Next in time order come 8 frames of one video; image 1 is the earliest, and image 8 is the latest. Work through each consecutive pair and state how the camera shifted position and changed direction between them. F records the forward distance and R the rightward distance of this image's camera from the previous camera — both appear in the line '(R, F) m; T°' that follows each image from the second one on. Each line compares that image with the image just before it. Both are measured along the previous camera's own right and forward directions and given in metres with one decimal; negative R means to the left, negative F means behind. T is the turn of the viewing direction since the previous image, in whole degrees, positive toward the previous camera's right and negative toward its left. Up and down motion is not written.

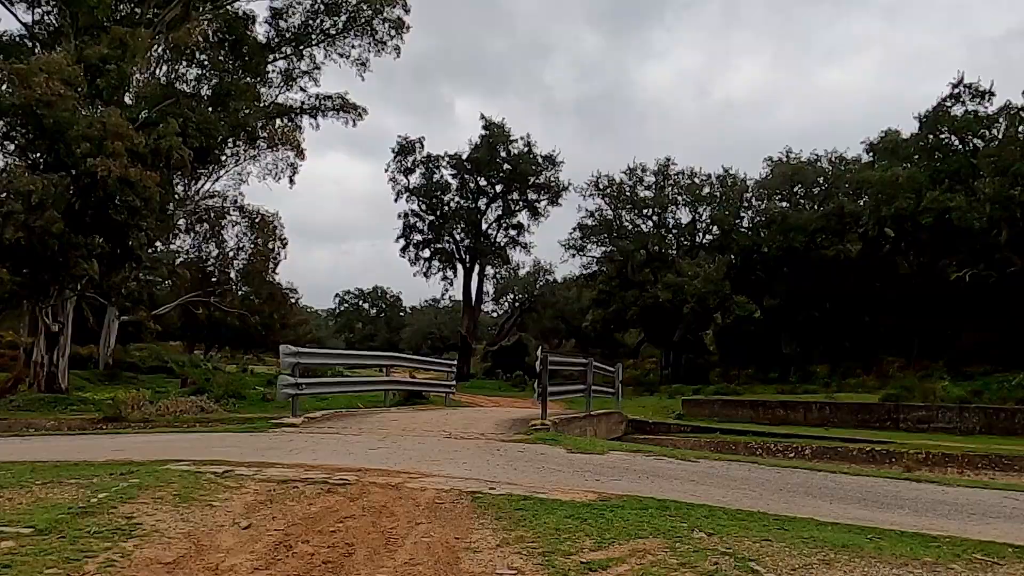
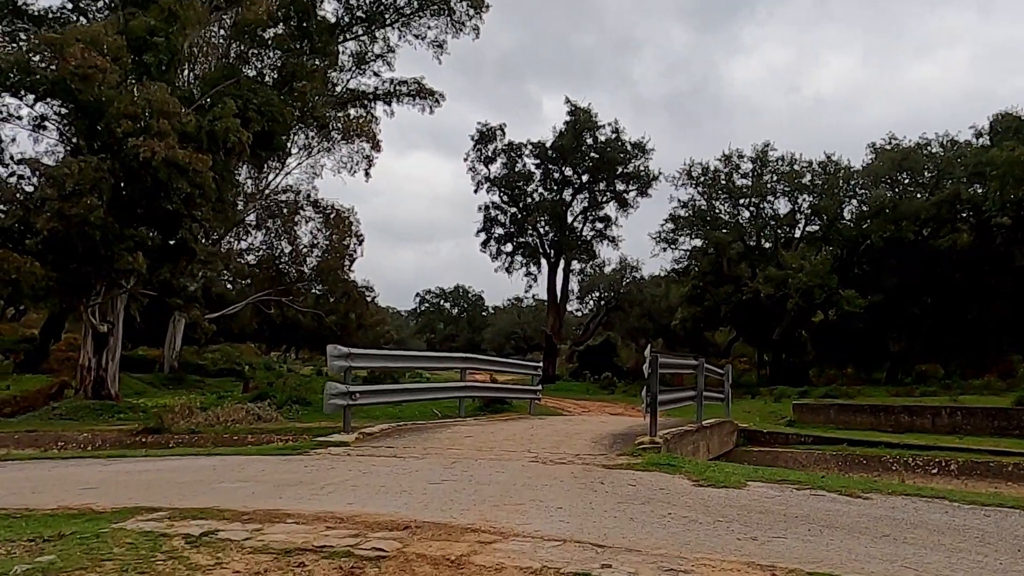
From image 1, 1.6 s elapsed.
(-0.3, +3.0) m; -6°
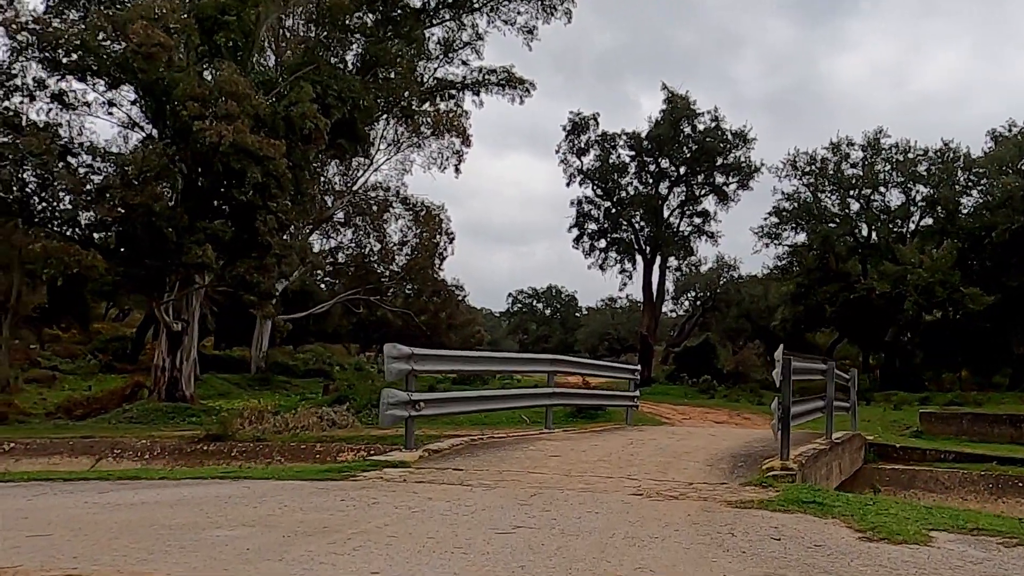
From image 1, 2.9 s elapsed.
(-0.1, +1.9) m; -7°
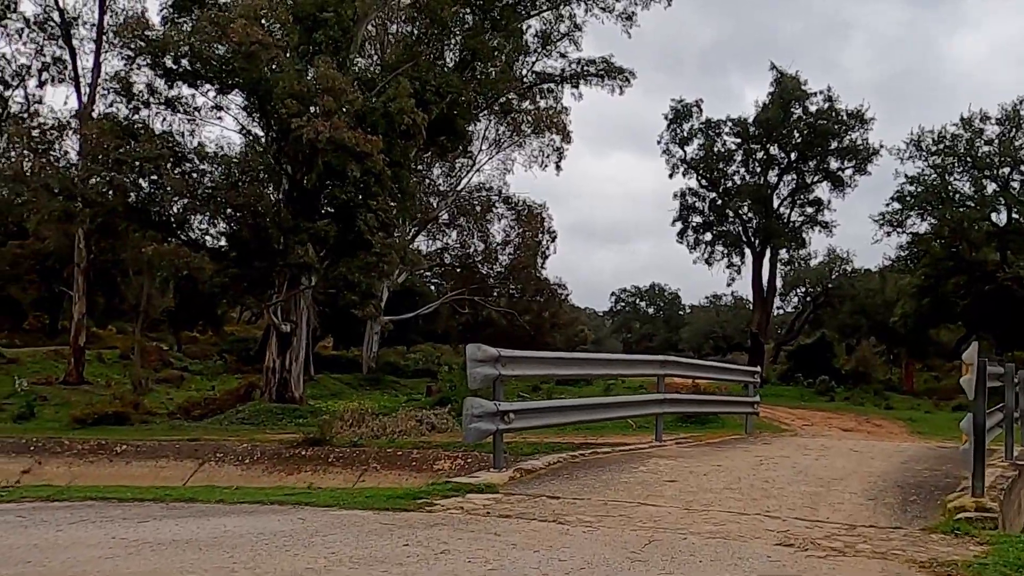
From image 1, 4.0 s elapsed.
(0.0, +0.9) m; -7°
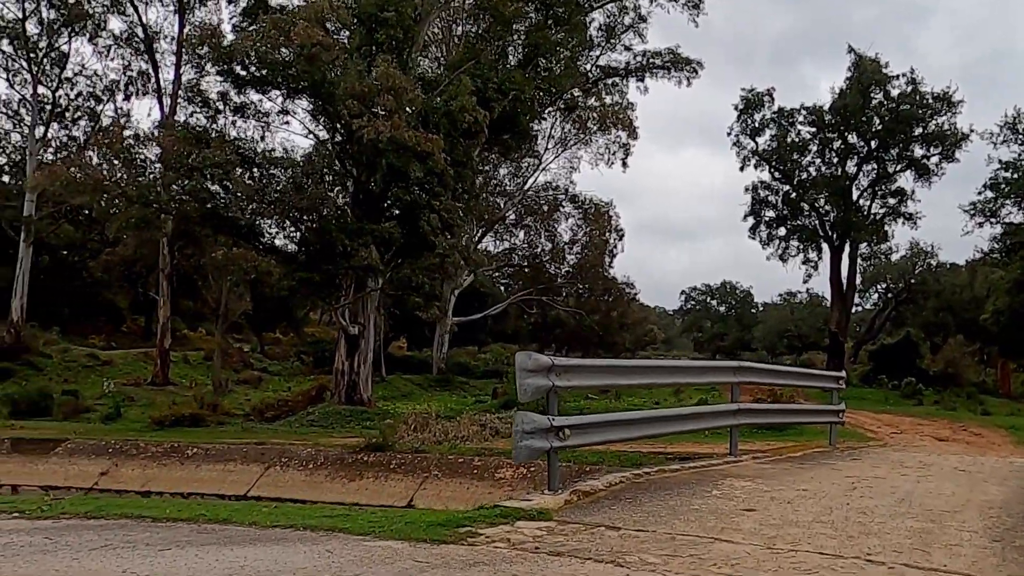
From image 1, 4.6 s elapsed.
(+0.1, +0.5) m; -5°
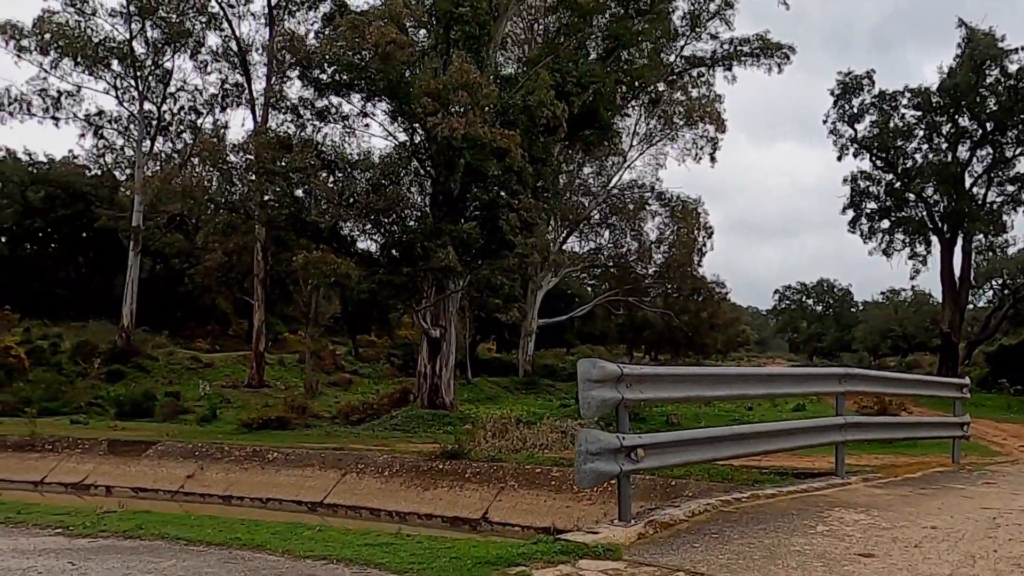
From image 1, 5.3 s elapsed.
(+0.1, +0.6) m; -6°
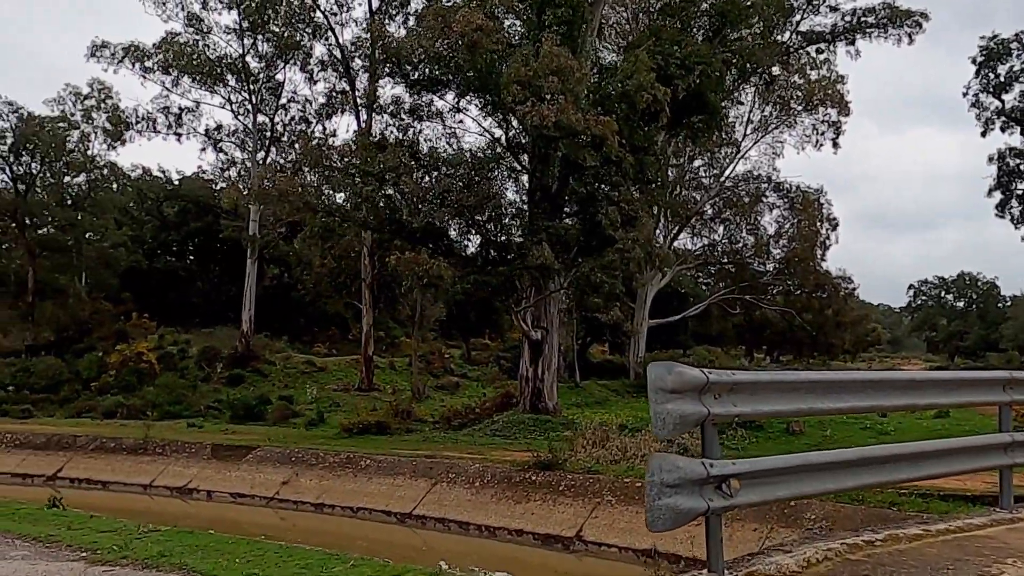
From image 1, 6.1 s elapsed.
(+0.3, +0.9) m; -8°
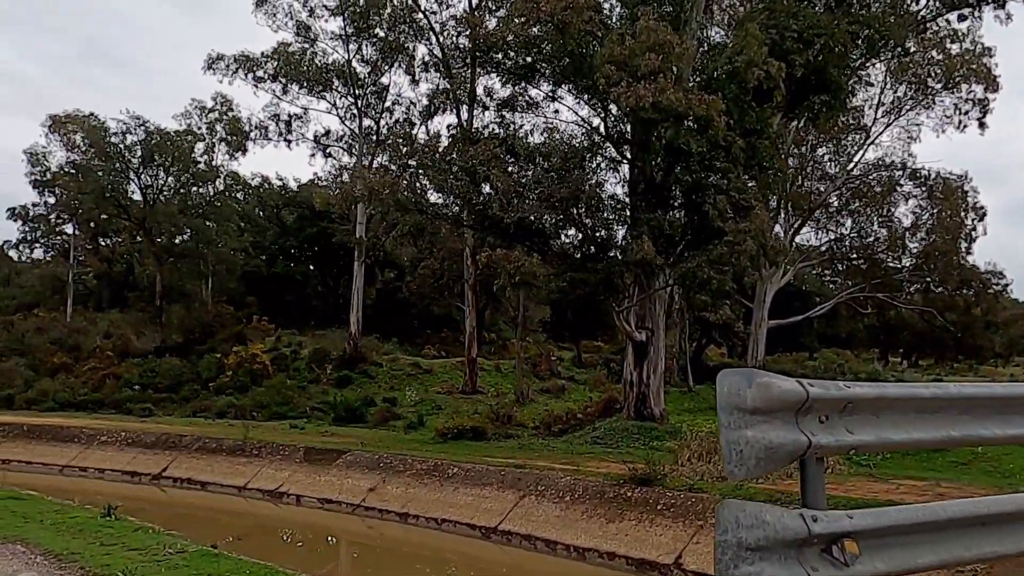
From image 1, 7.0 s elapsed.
(+0.3, +1.0) m; -8°
